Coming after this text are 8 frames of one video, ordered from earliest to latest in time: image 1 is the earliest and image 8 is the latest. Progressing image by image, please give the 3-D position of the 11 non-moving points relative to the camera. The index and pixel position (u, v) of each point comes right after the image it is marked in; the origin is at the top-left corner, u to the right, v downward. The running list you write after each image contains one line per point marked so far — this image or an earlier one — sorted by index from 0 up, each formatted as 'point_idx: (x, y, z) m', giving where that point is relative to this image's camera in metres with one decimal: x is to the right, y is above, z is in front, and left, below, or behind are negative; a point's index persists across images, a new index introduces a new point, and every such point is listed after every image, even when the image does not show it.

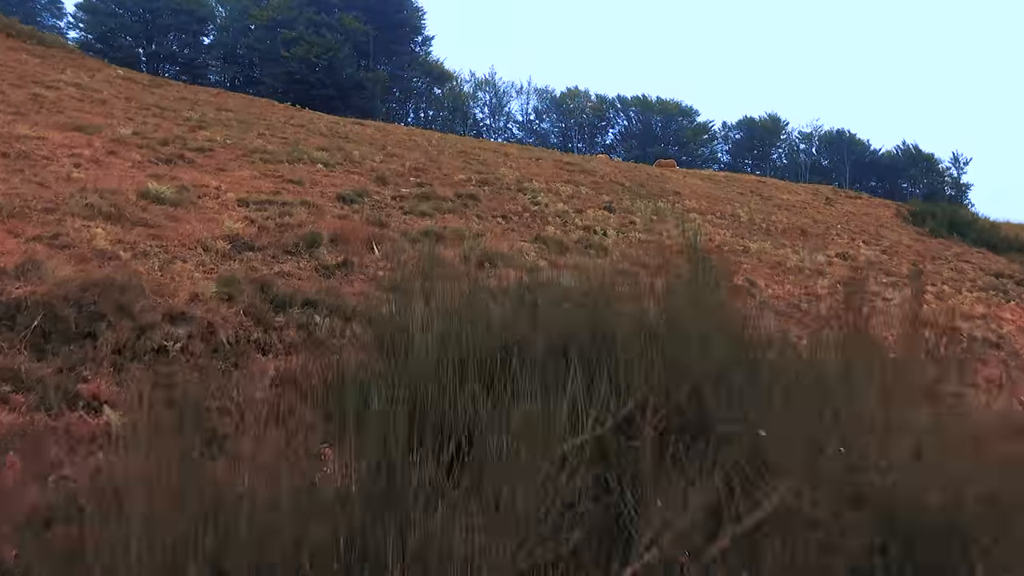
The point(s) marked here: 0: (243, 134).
0: (-6.8, +3.9, +11.8) m
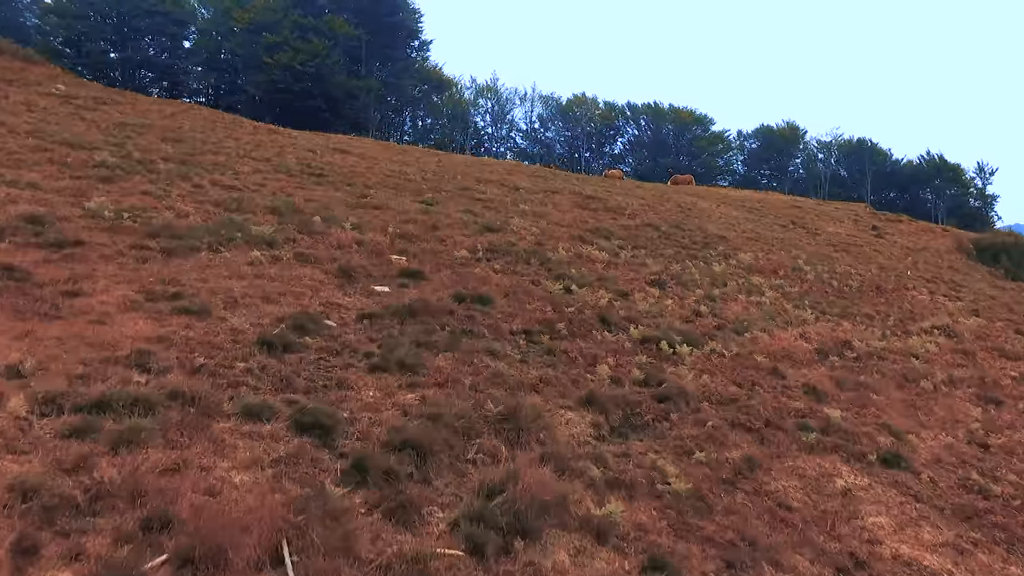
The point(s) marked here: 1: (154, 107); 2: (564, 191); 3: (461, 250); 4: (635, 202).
0: (-6.4, +1.8, +8.7) m
1: (-13.0, +6.5, +16.8) m
2: (+1.8, +3.4, +16.5) m
3: (-0.9, +0.7, +8.8) m
4: (+4.6, +3.2, +17.3) m
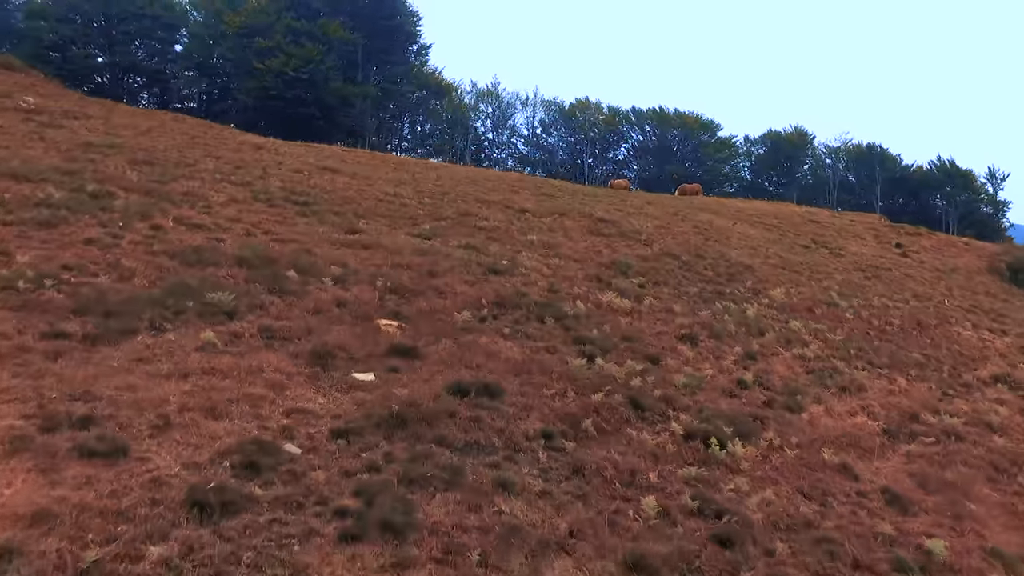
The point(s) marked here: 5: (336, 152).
0: (-6.2, +0.8, +7.4) m
1: (-12.9, +5.5, +15.5) m
2: (+2.0, +2.4, +15.2) m
3: (-0.8, -0.3, +7.5) m
4: (+4.7, +2.2, +16.0) m
5: (-7.5, +5.6, +19.6) m
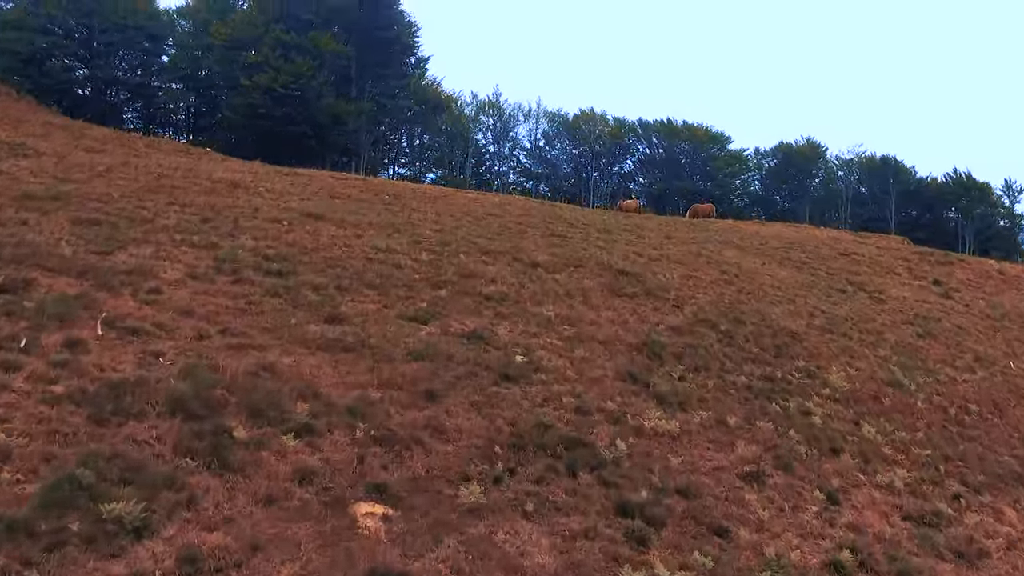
0: (-6.0, -1.0, +5.6) m
1: (-12.6, +3.7, +13.6) m
2: (+2.2, +0.6, +13.4) m
3: (-0.5, -2.1, +5.7) m
4: (+5.0, +0.4, +14.3) m
5: (-7.2, +3.9, +17.8) m
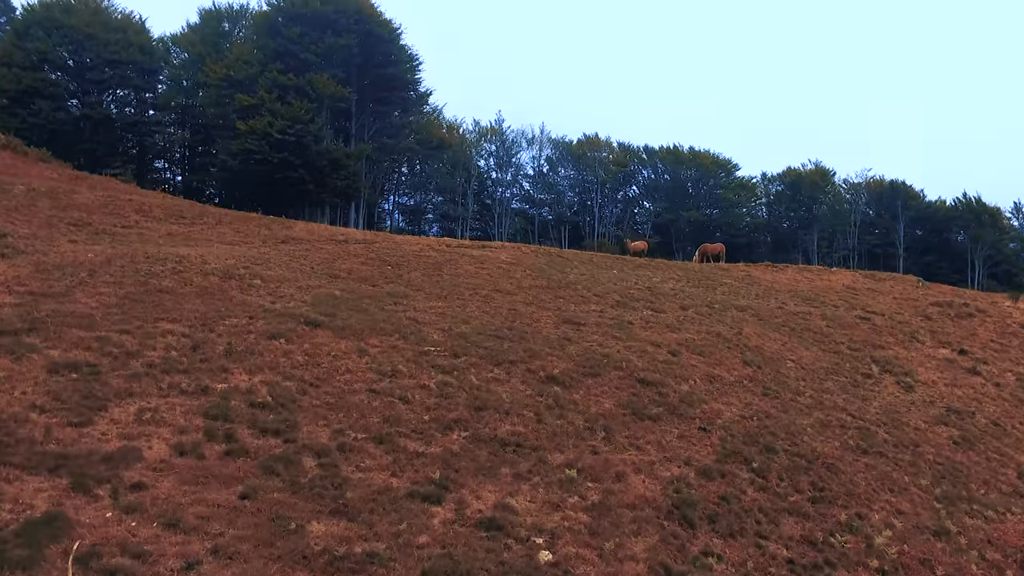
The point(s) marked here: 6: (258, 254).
0: (-5.6, -4.0, +4.8) m
1: (-12.3, +0.7, +12.7) m
2: (+2.6, -2.3, +12.6) m
3: (-0.1, -5.1, +4.9) m
4: (+5.3, -2.6, +13.4) m
5: (-6.9, +0.9, +16.9) m
6: (-9.0, +1.2, +16.6) m
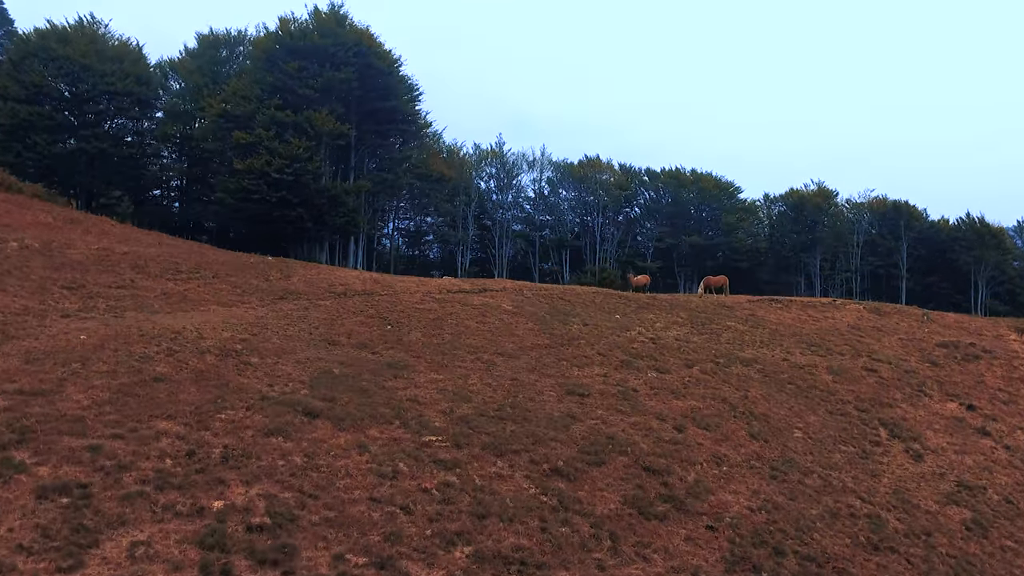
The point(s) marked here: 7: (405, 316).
0: (-5.5, -6.3, +4.5) m
1: (-12.2, -1.5, +12.4) m
2: (+2.7, -4.6, +12.3) m
3: (0.0, -7.5, +4.7) m
4: (+5.4, -4.8, +13.2) m
5: (-6.8, -1.3, +16.6) m
6: (-8.9, -1.0, +16.2) m
7: (-4.2, -1.1, +18.4) m
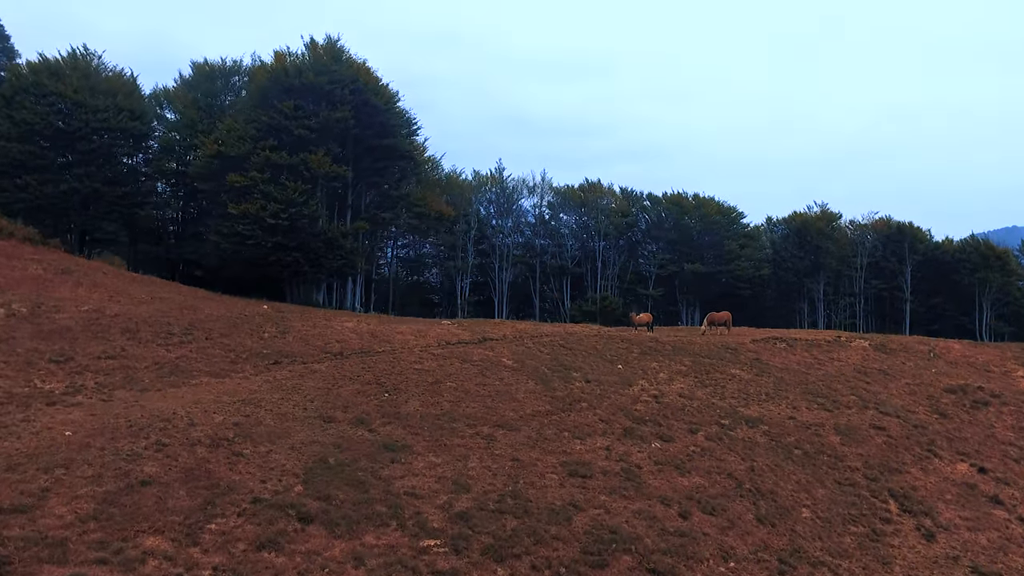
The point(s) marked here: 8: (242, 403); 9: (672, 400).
0: (-5.5, -8.8, +4.1) m
1: (-12.2, -4.0, +12.0) m
2: (+2.7, -7.1, +11.9) m
3: (0.0, -10.0, +4.3) m
4: (+5.4, -7.3, +12.8) m
5: (-6.8, -3.8, +16.2) m
6: (-8.9, -3.5, +15.8) m
7: (-4.2, -3.5, +18.0) m
8: (-8.8, -3.7, +15.1) m
9: (+6.8, -4.8, +19.9) m
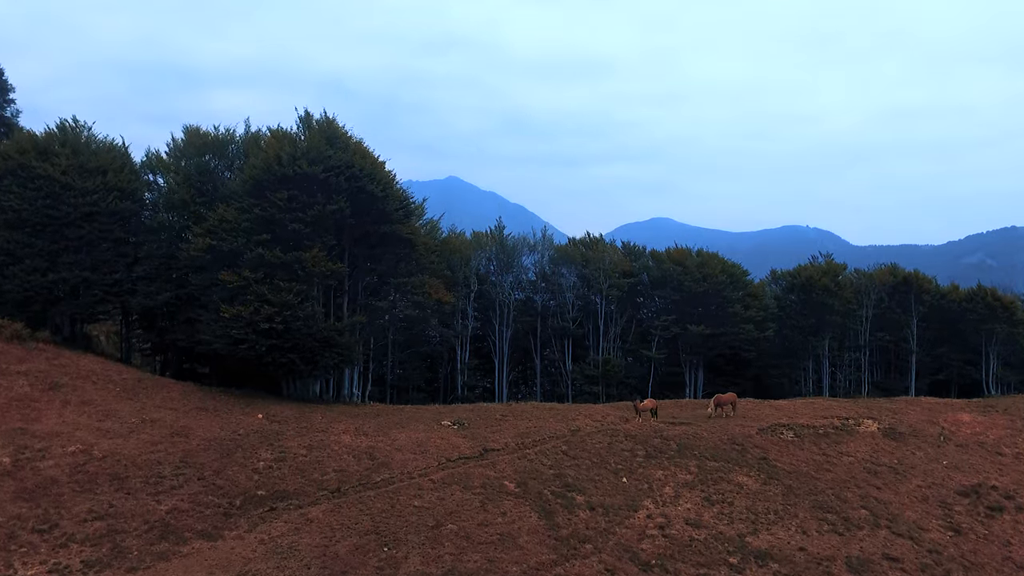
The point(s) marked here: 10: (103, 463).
0: (-5.3, -14.3, +3.5) m
1: (-12.1, -9.4, +11.4) m
2: (+2.8, -12.4, +11.3) m
3: (+0.2, -15.4, +3.7) m
4: (+5.6, -12.6, +12.2) m
5: (-6.7, -9.1, +15.6) m
6: (-8.8, -8.9, +15.2) m
7: (-4.1, -8.8, +17.4) m
8: (-8.6, -9.1, +14.5) m
9: (+6.9, -10.0, +19.3) m
10: (-15.7, -6.6, +17.9) m
